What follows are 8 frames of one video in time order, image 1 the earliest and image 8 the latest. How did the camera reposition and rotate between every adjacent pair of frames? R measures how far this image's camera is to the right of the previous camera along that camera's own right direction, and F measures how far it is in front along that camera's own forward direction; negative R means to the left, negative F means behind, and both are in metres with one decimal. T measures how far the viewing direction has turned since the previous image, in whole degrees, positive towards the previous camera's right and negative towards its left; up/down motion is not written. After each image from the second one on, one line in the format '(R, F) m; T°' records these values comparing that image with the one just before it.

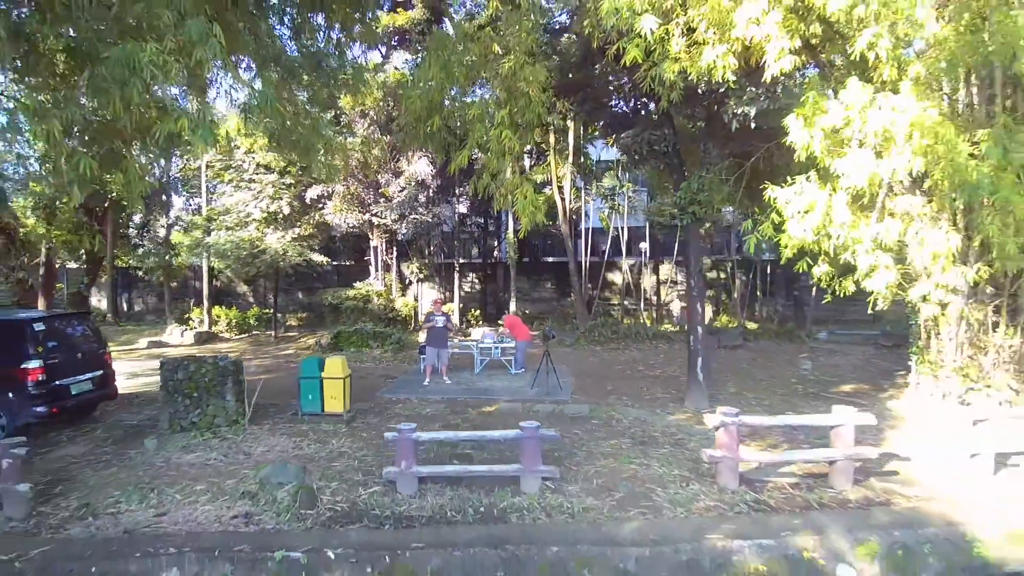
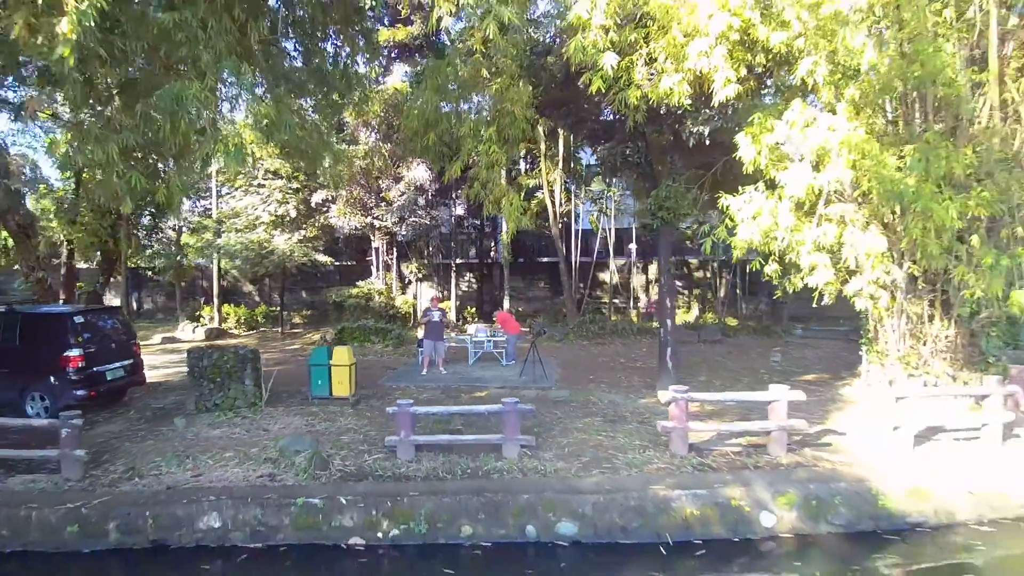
(+0.1, -0.7) m; 0°
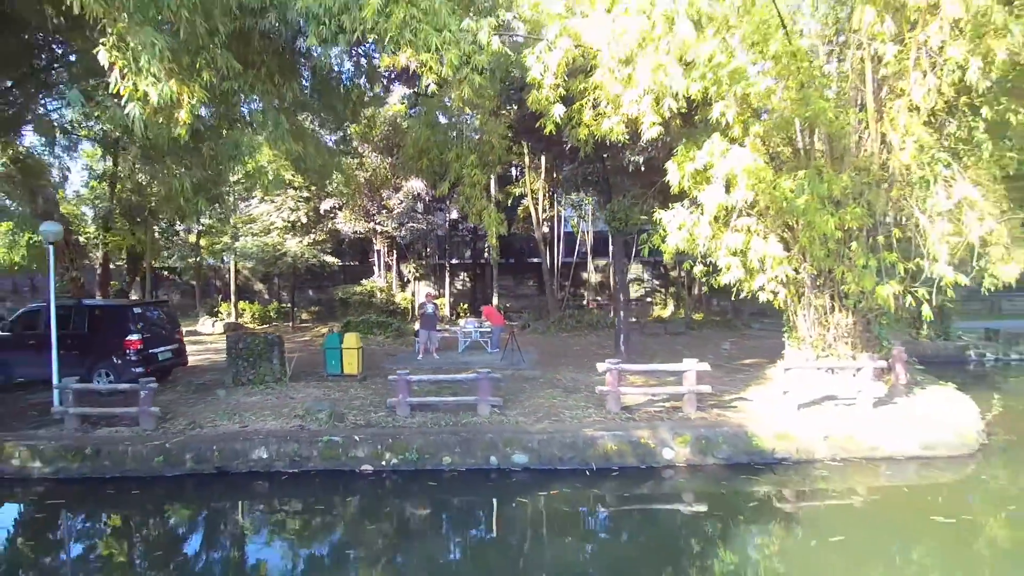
(+0.3, -1.5) m; 0°
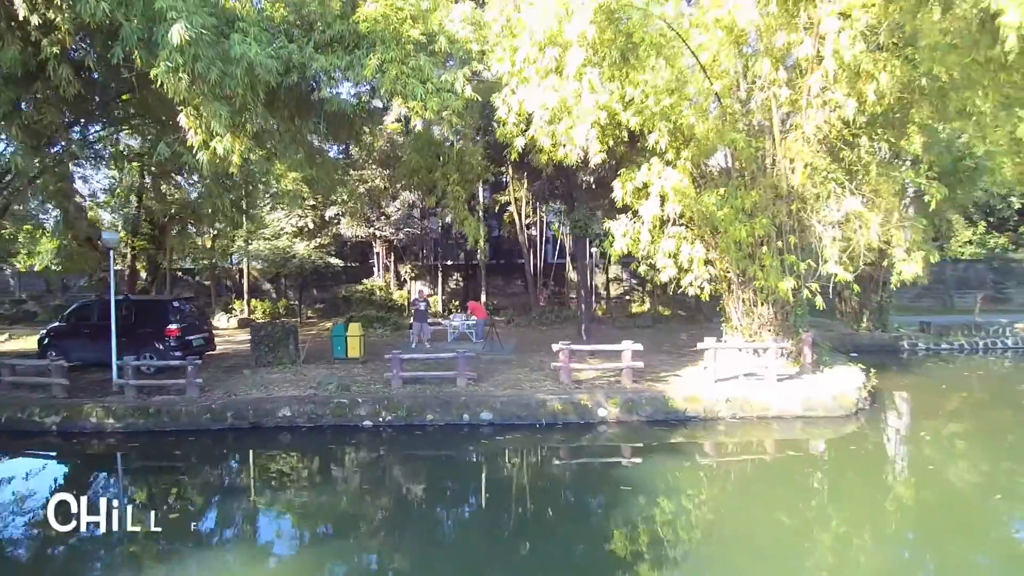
(+0.4, -1.6) m; 0°
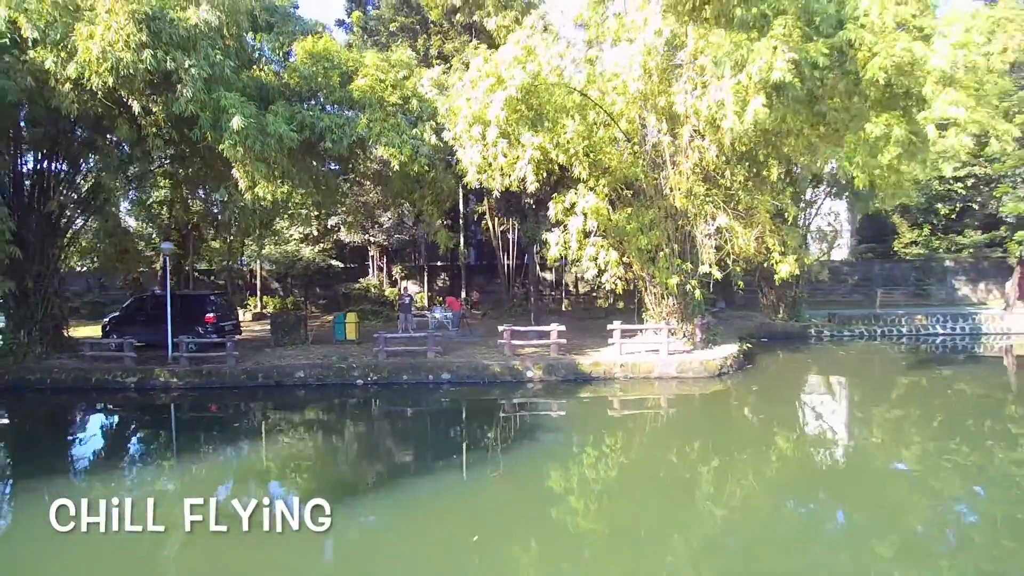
(+0.8, -2.7) m; 0°
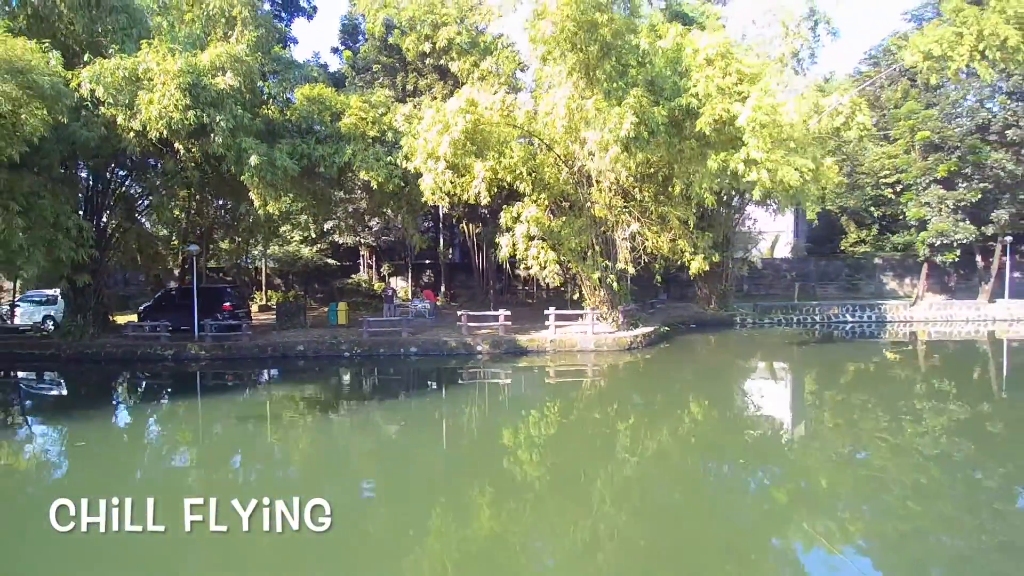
(+1.0, -2.8) m; 0°
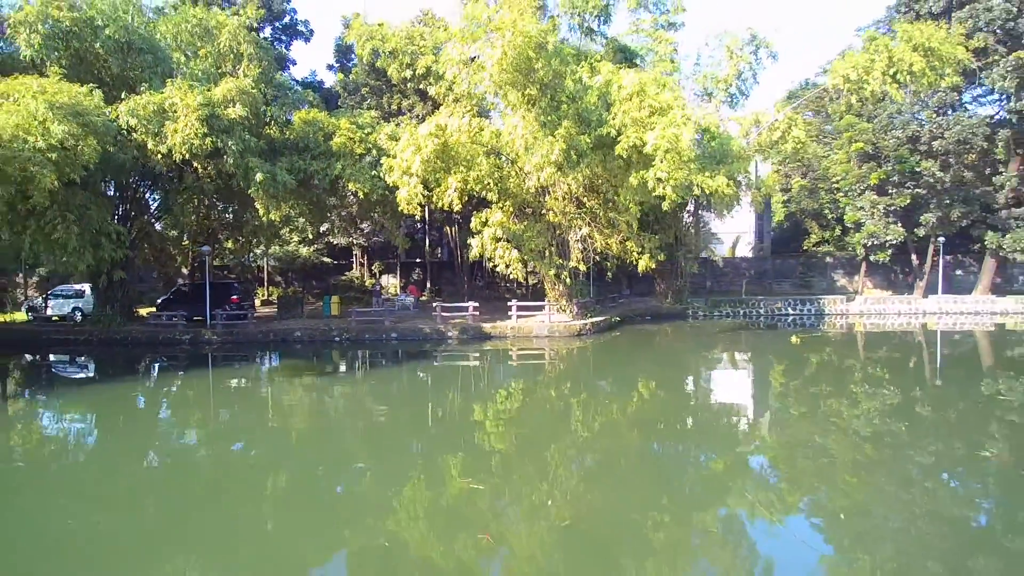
(+0.9, -2.3) m; 0°
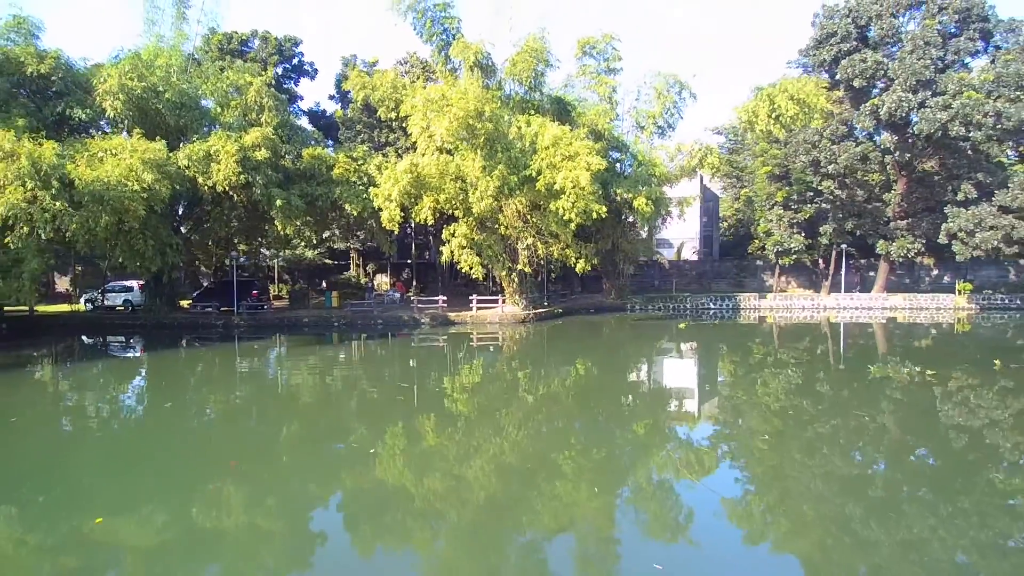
(+1.4, -4.6) m; 0°
